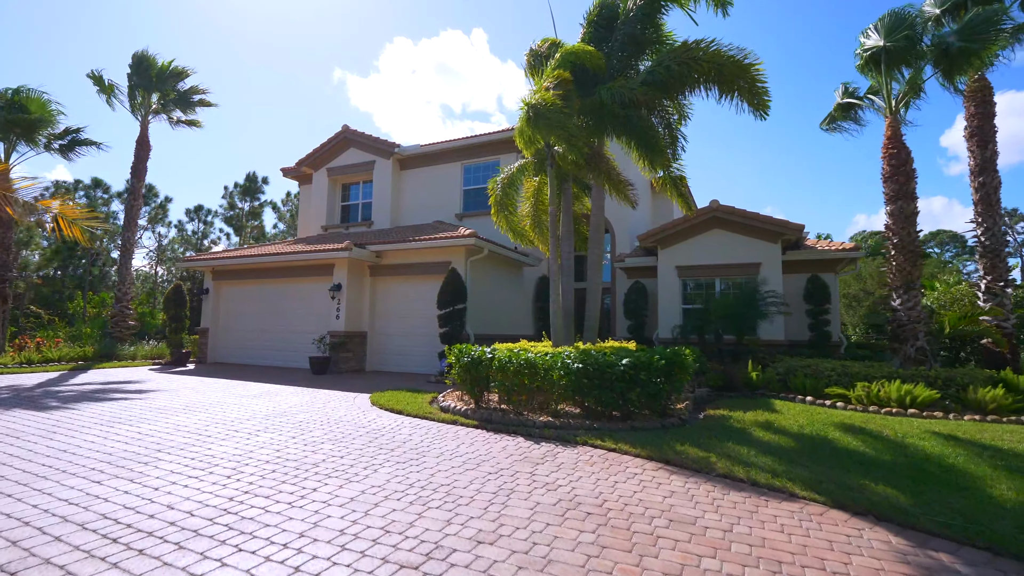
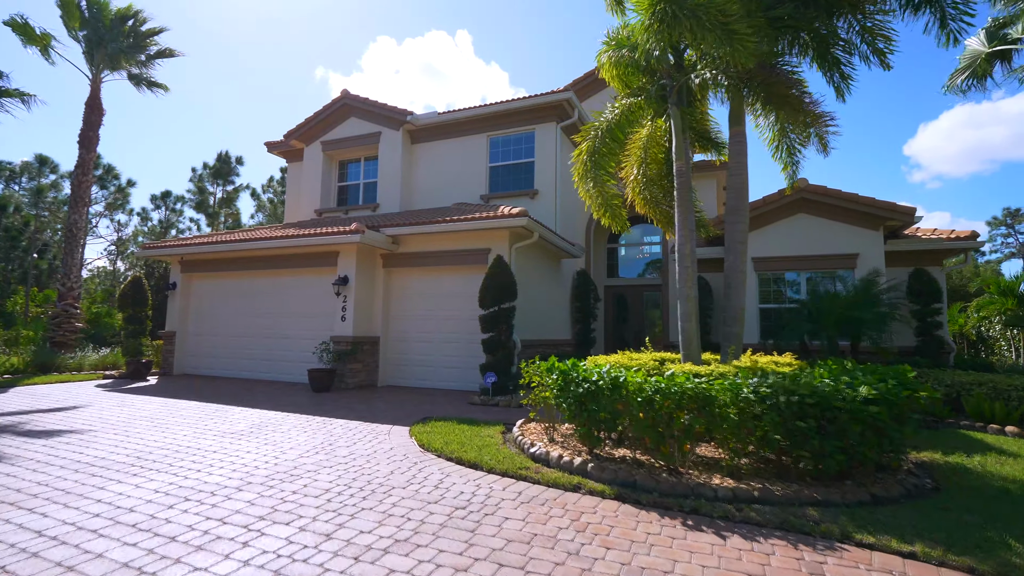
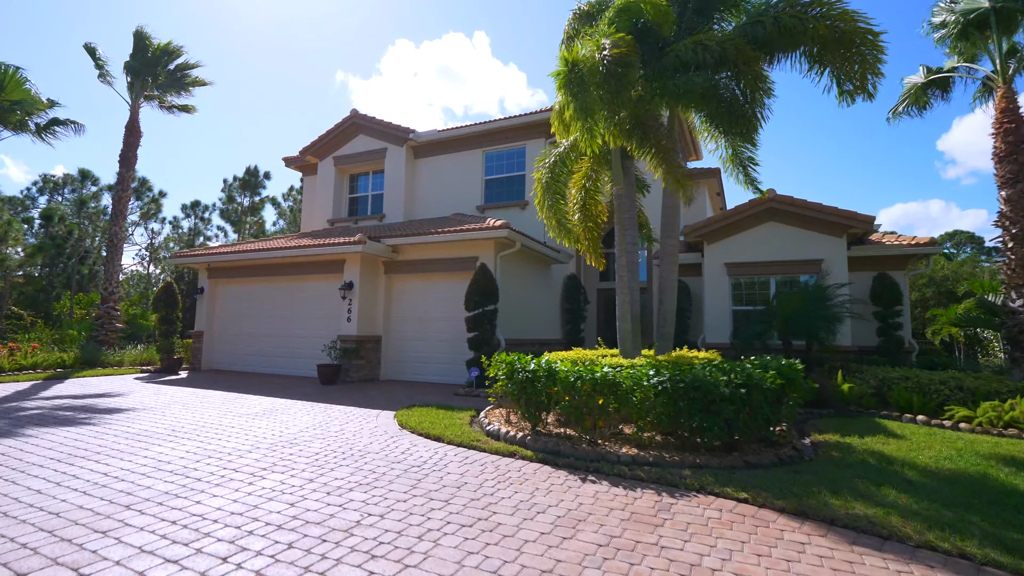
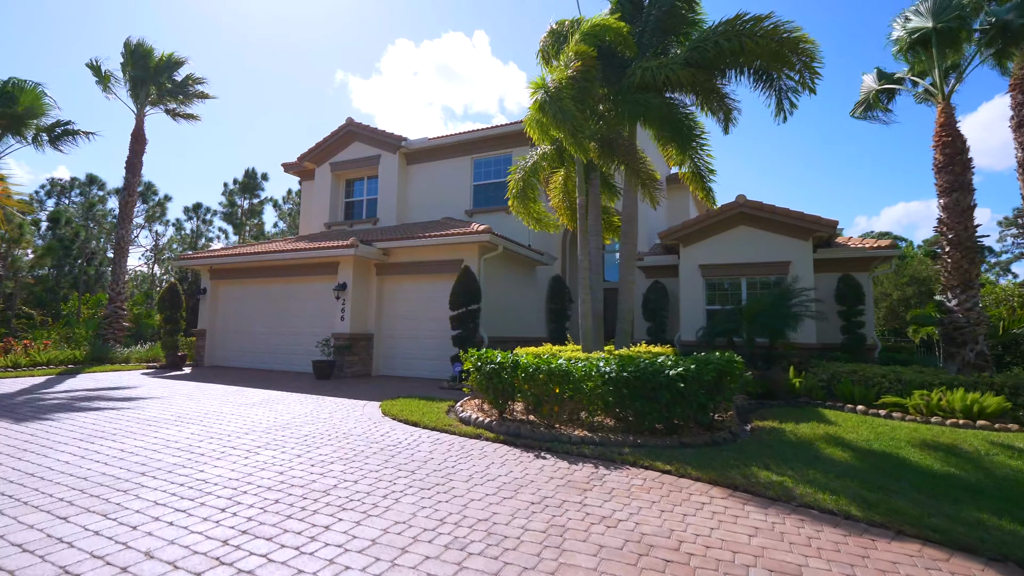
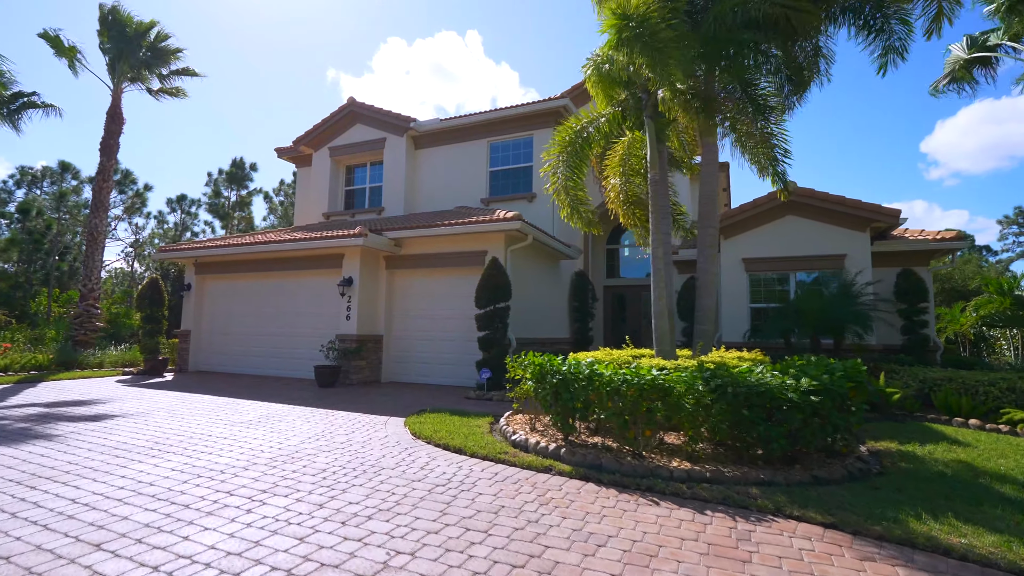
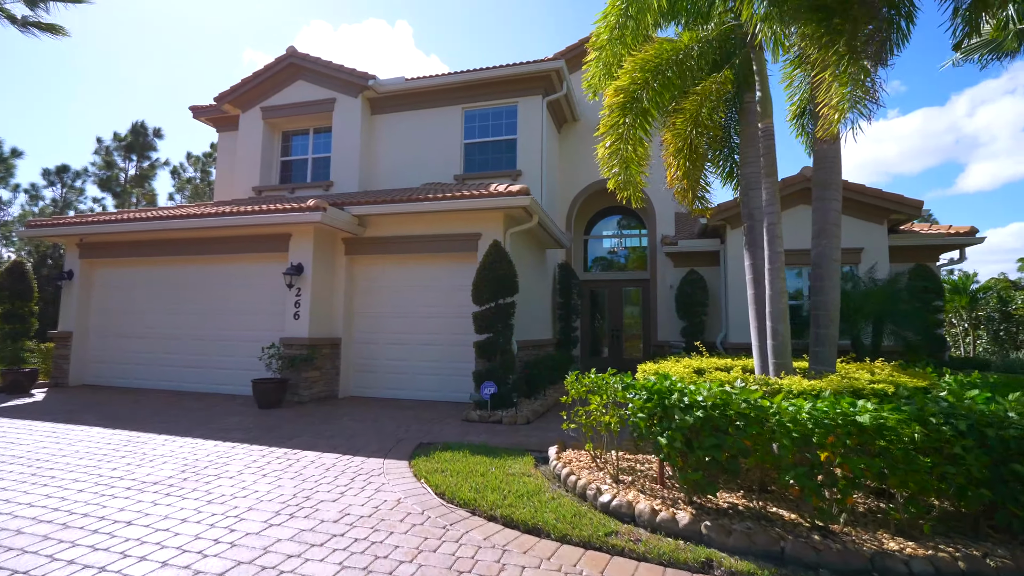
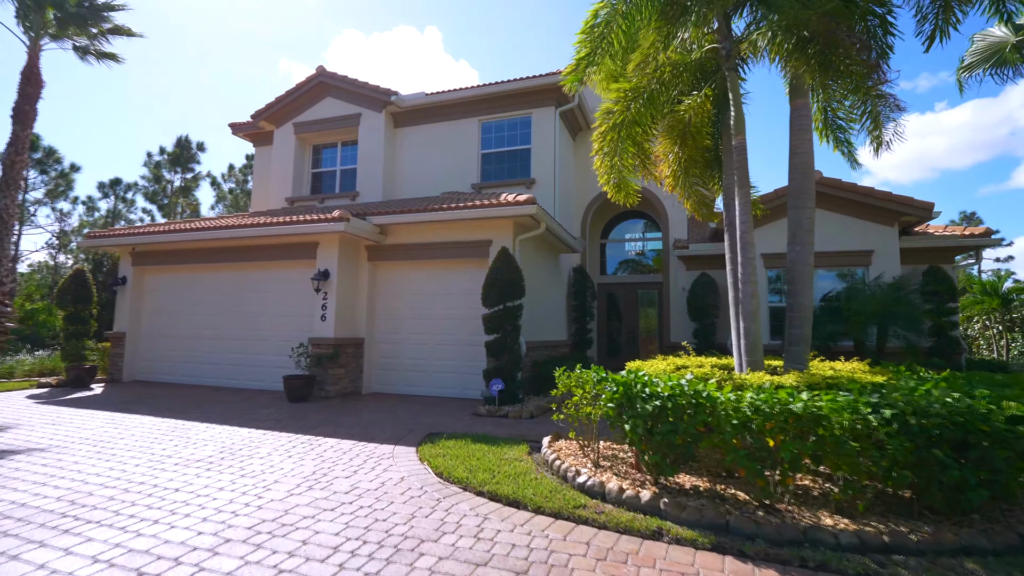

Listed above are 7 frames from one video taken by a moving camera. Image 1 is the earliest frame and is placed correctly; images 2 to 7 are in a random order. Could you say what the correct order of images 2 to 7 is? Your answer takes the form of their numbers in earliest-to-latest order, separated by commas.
4, 3, 5, 2, 7, 6
